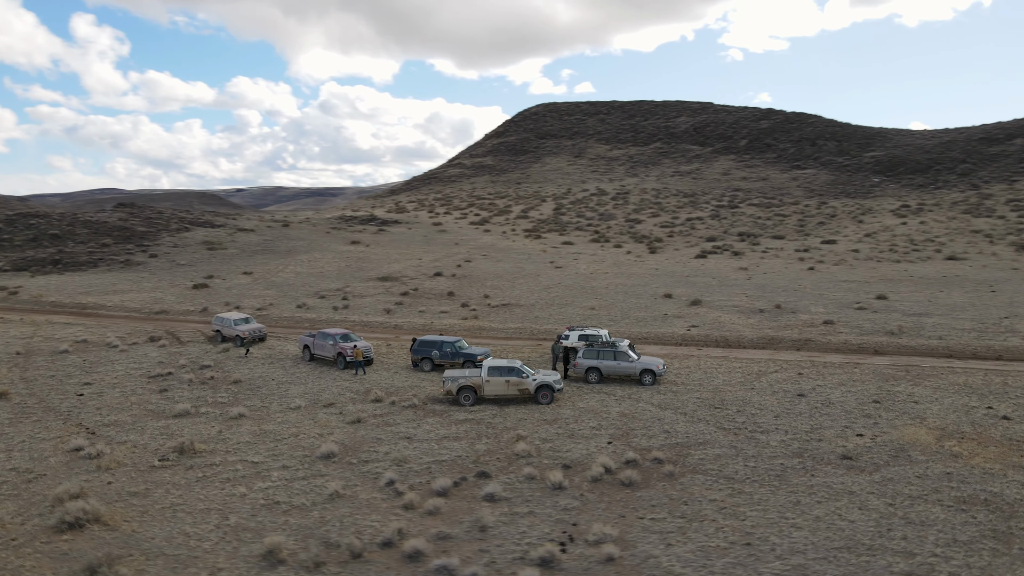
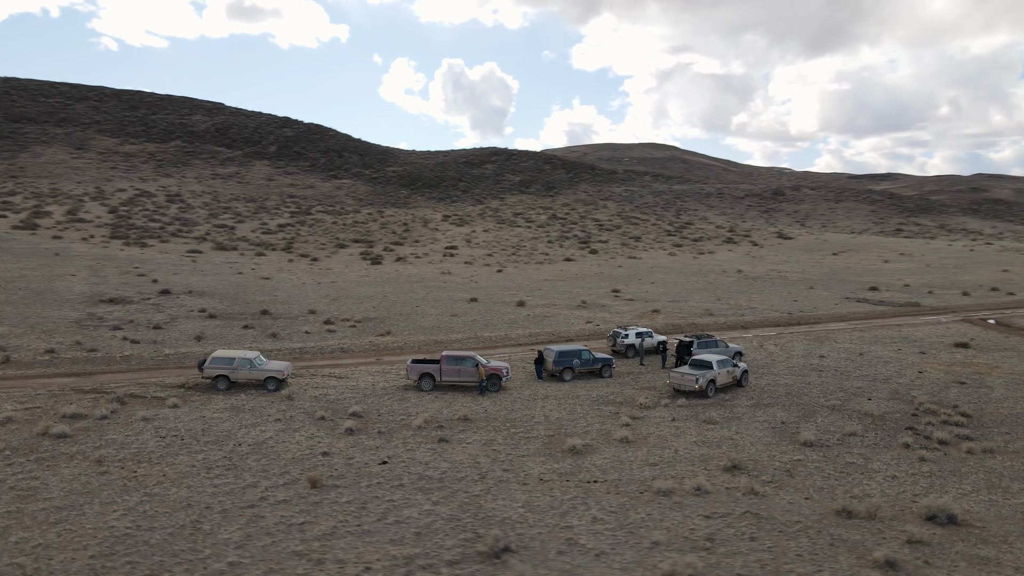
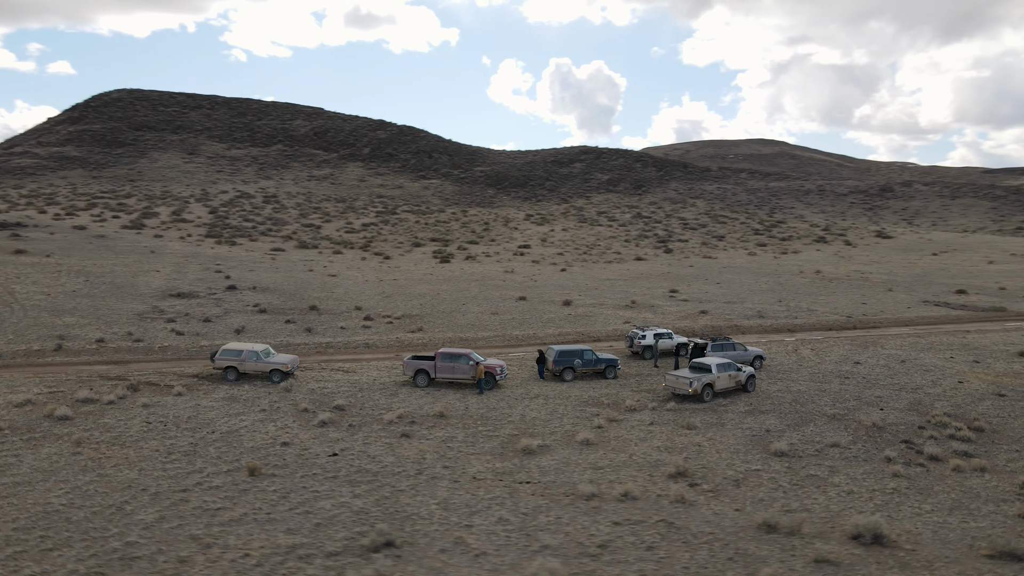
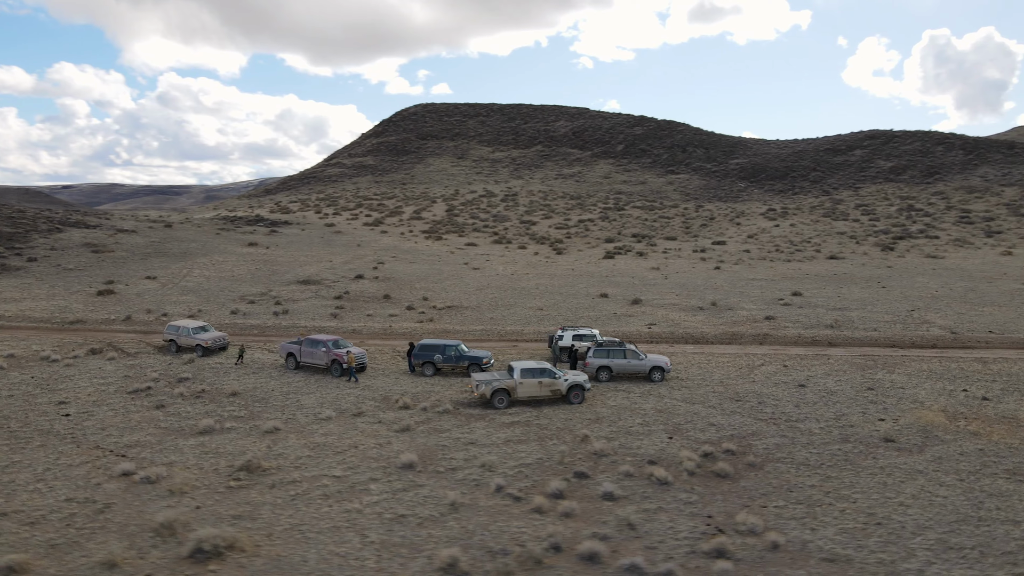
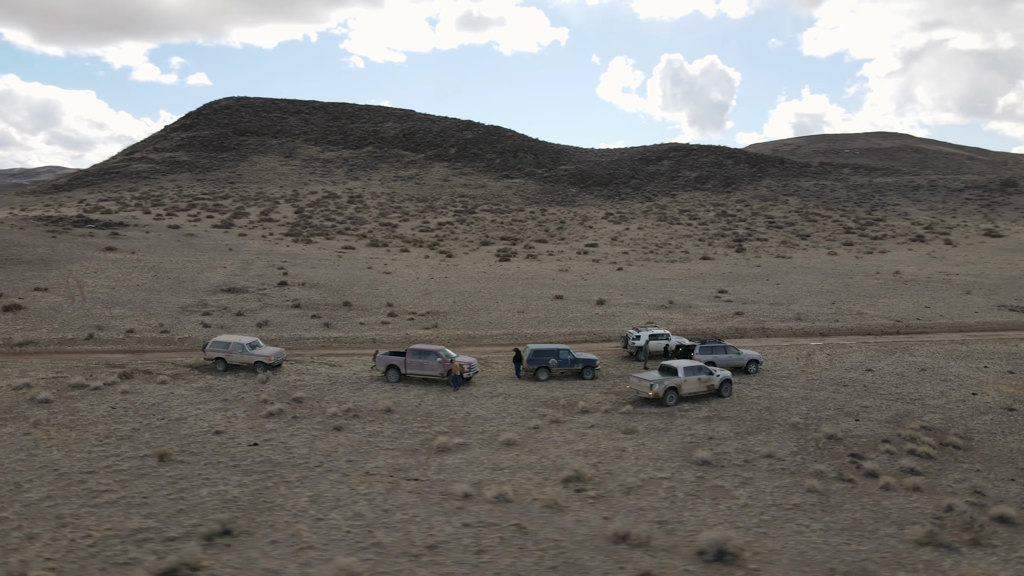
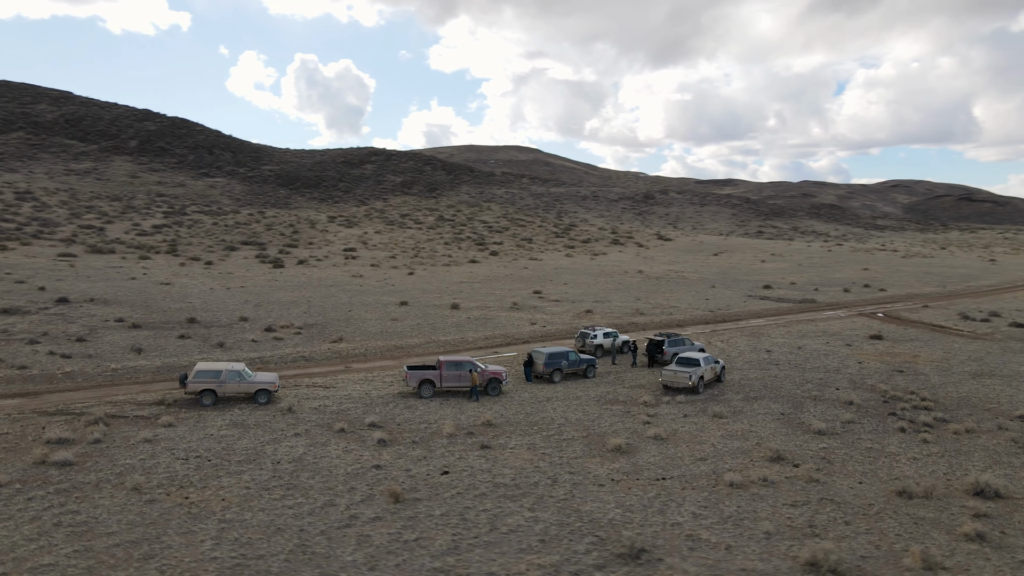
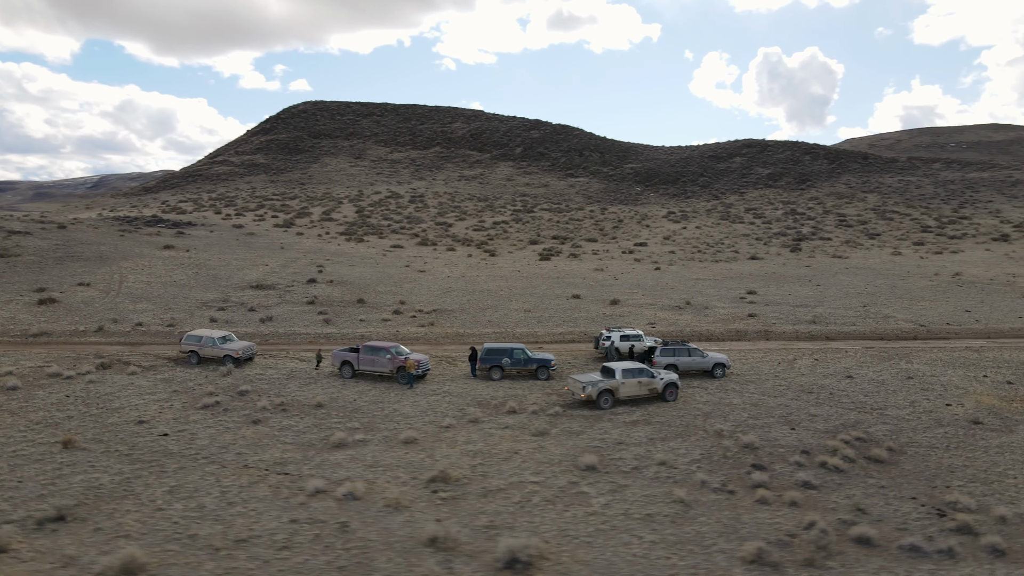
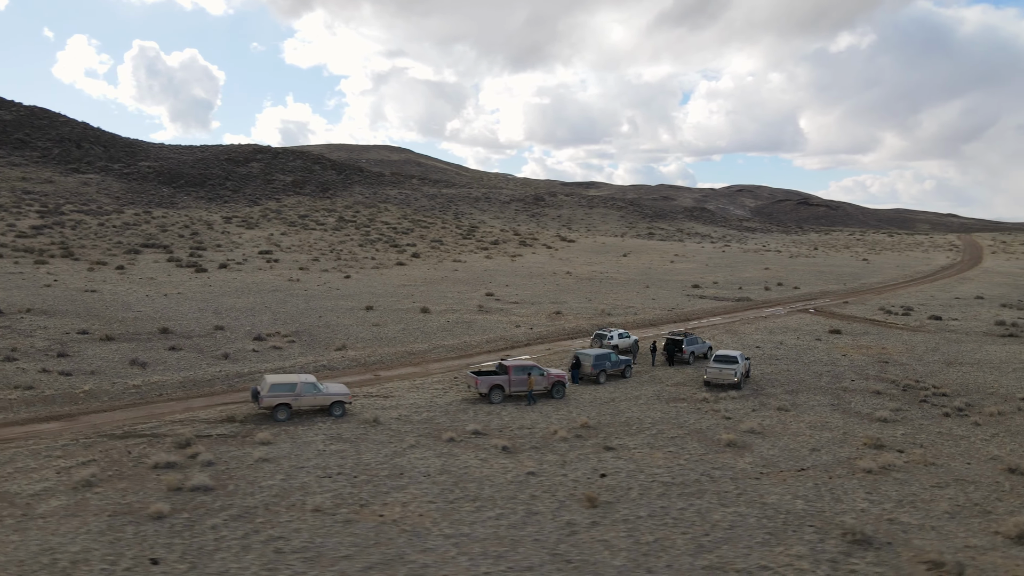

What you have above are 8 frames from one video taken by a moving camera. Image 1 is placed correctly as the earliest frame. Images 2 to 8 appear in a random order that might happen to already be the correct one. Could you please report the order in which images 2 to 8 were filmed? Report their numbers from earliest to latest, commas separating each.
4, 7, 5, 3, 2, 6, 8
